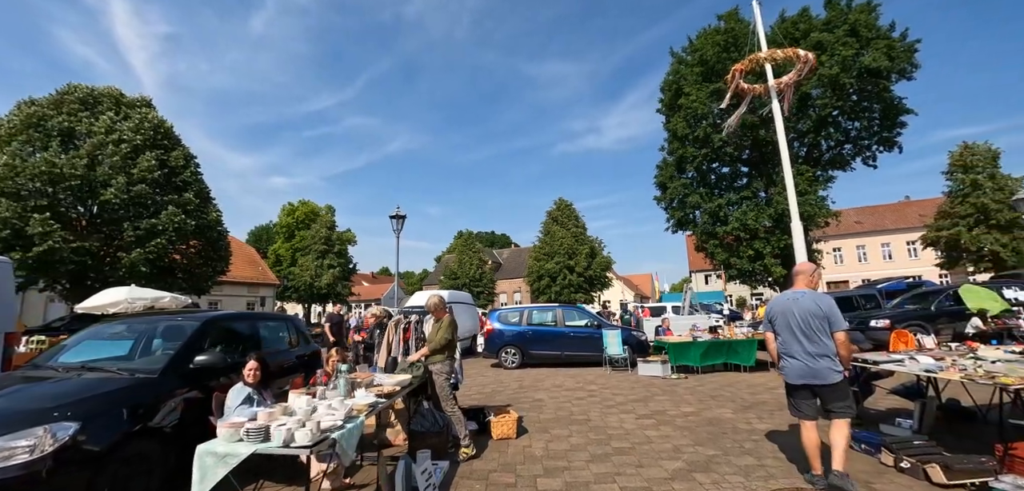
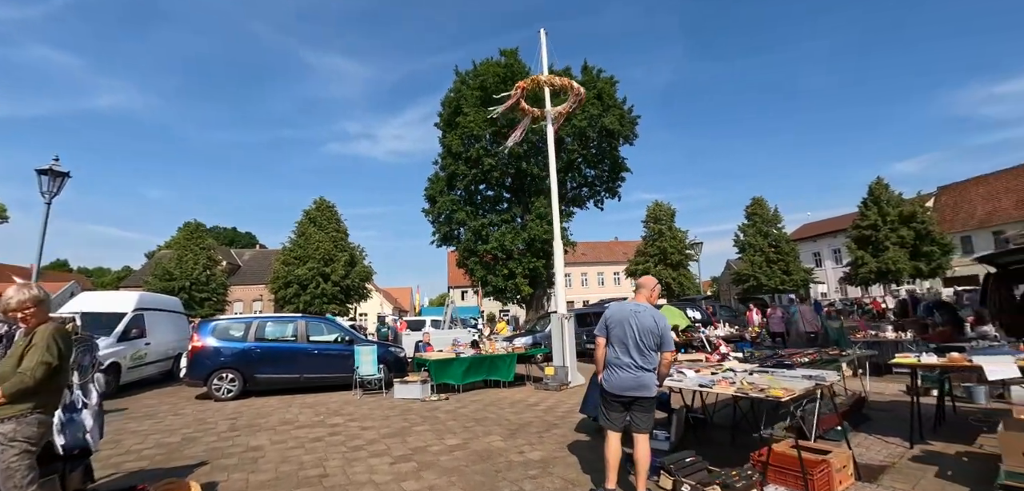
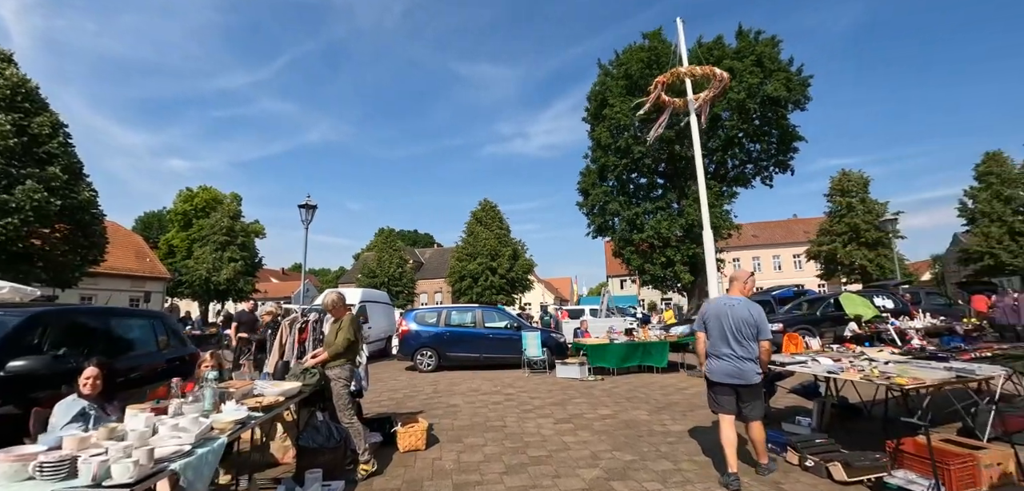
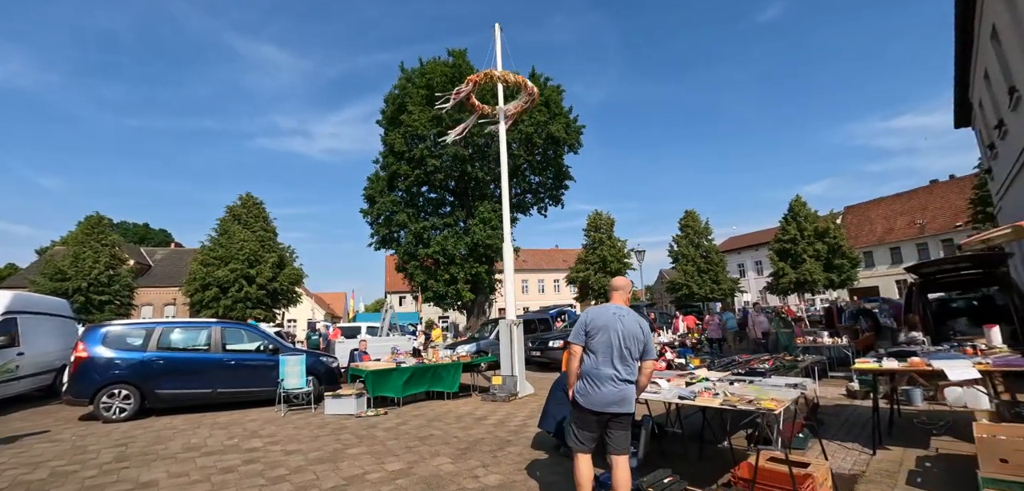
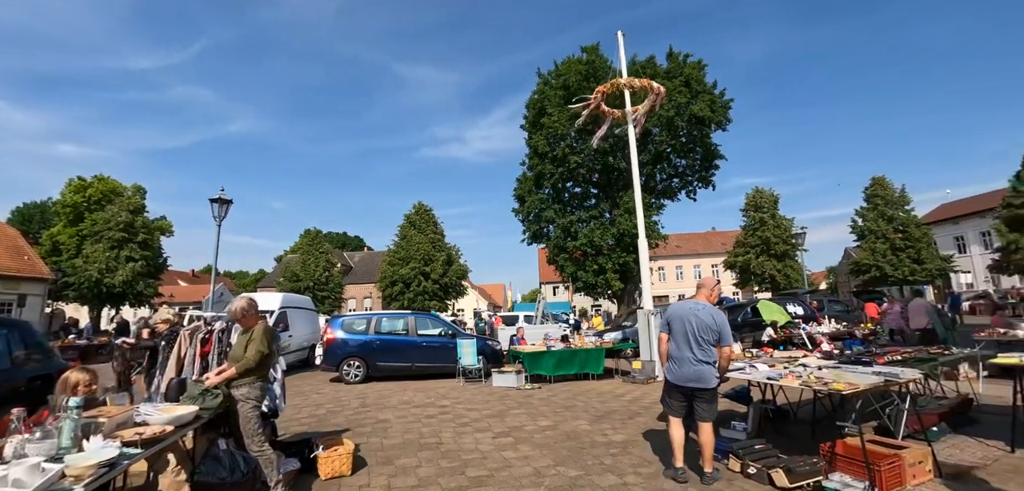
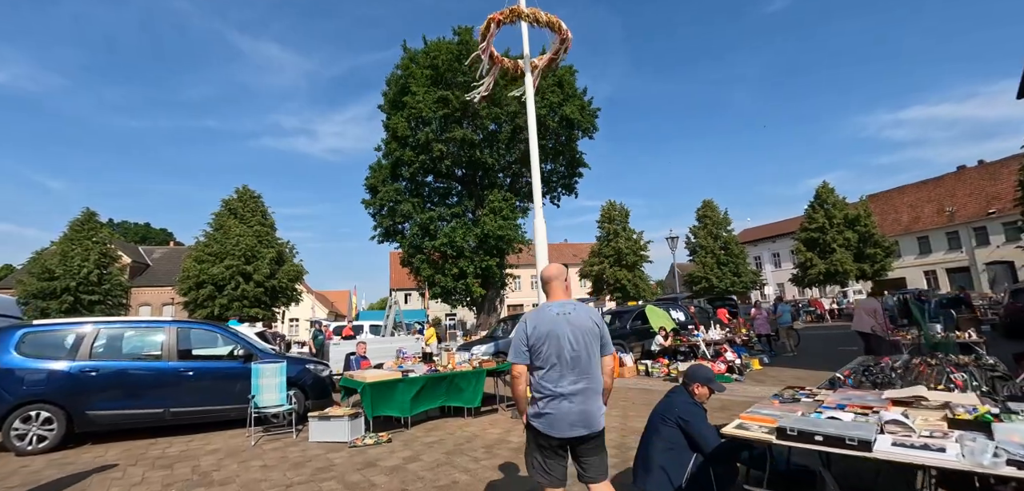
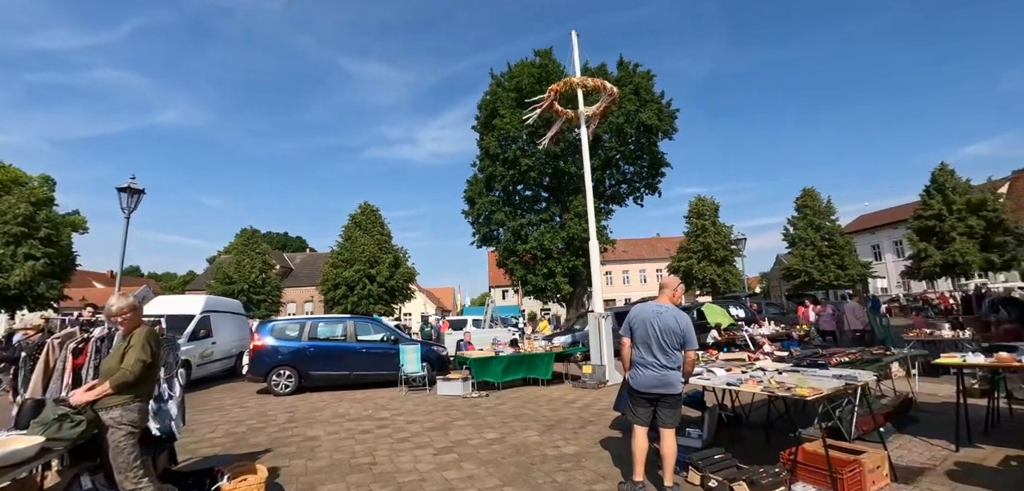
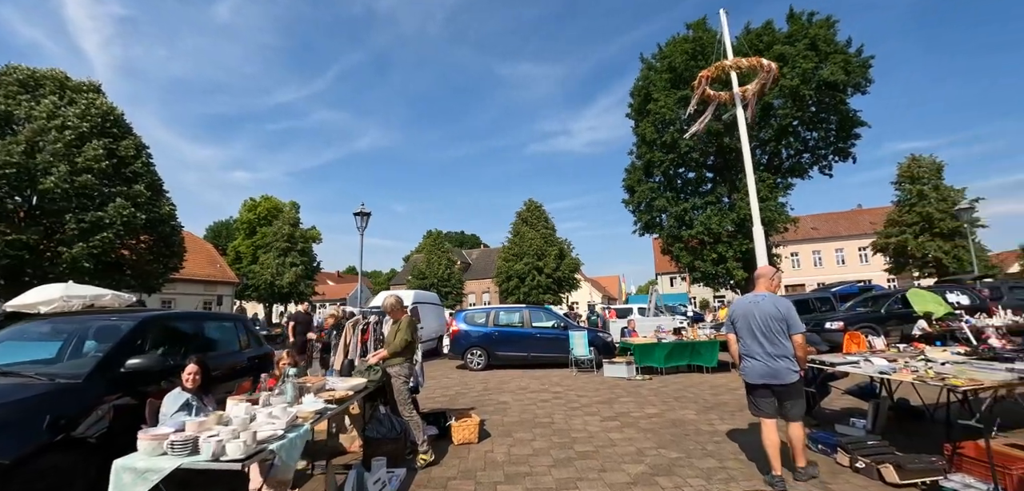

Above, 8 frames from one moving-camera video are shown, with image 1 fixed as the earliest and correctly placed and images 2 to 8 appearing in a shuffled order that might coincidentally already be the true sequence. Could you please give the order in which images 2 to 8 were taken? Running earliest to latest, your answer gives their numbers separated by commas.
8, 3, 5, 7, 2, 4, 6
